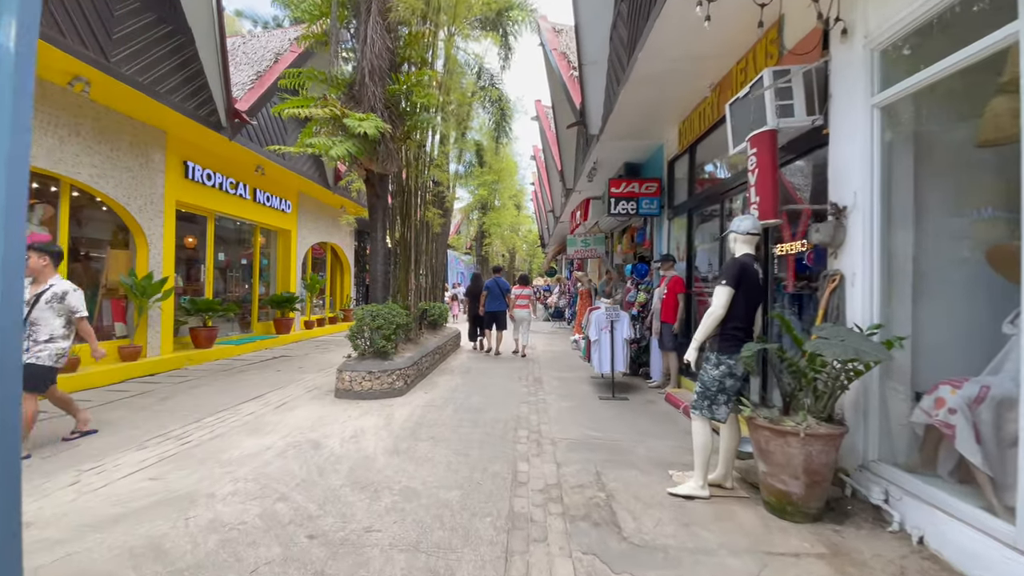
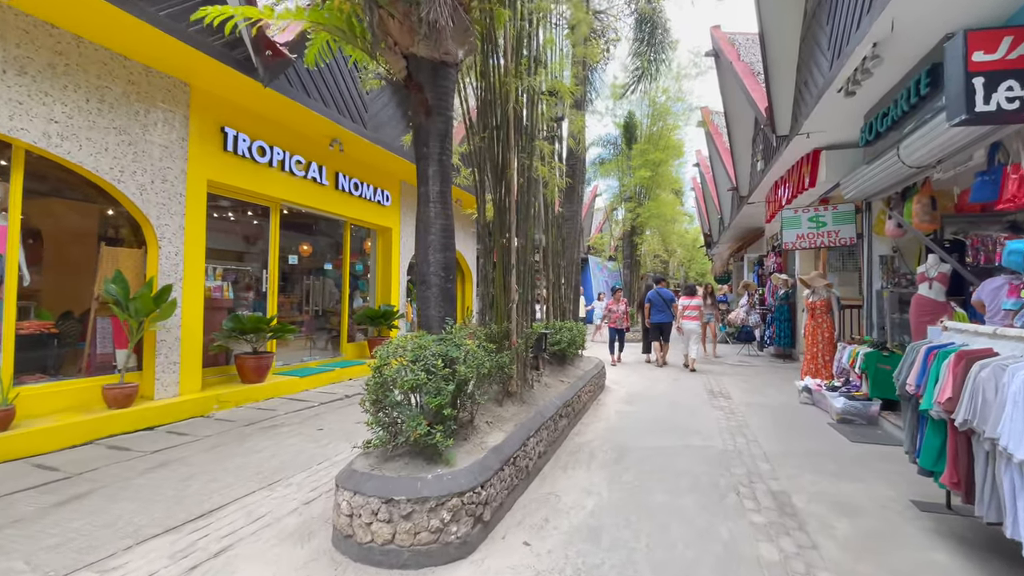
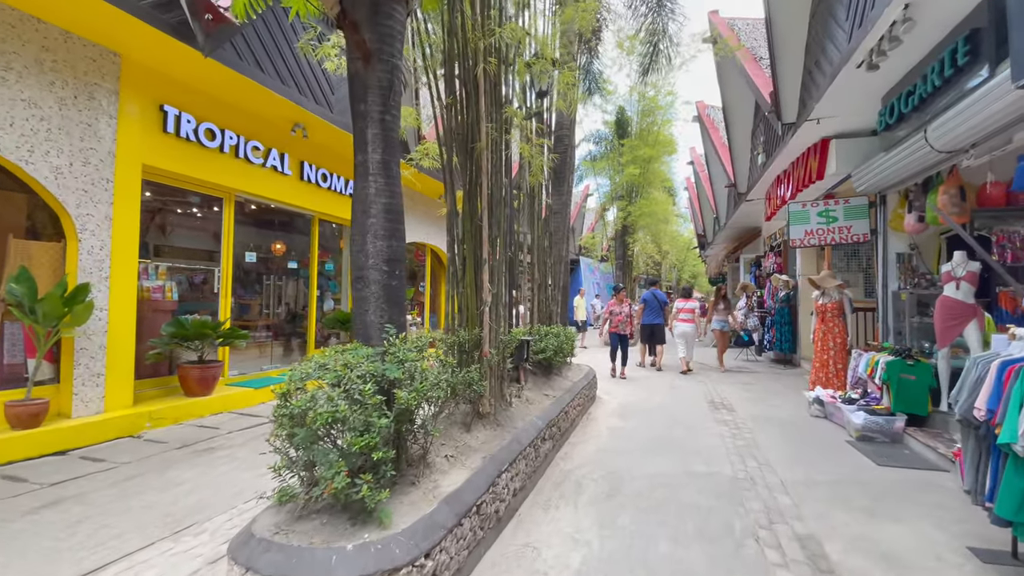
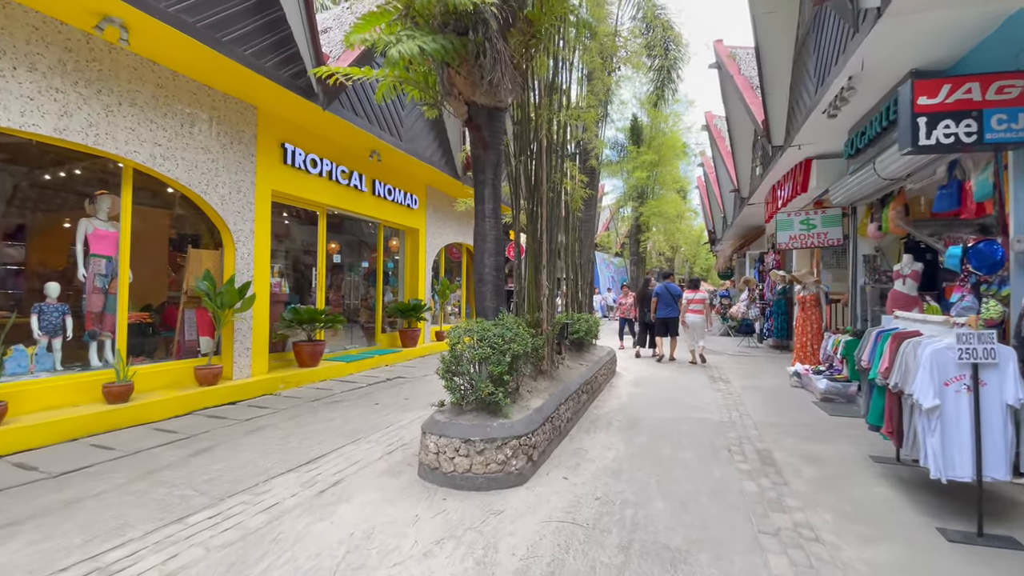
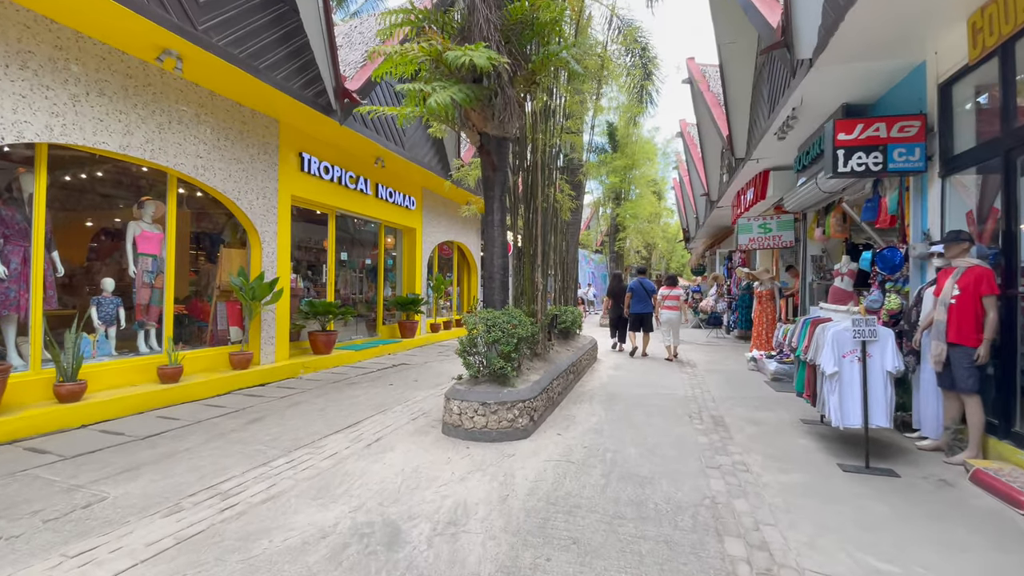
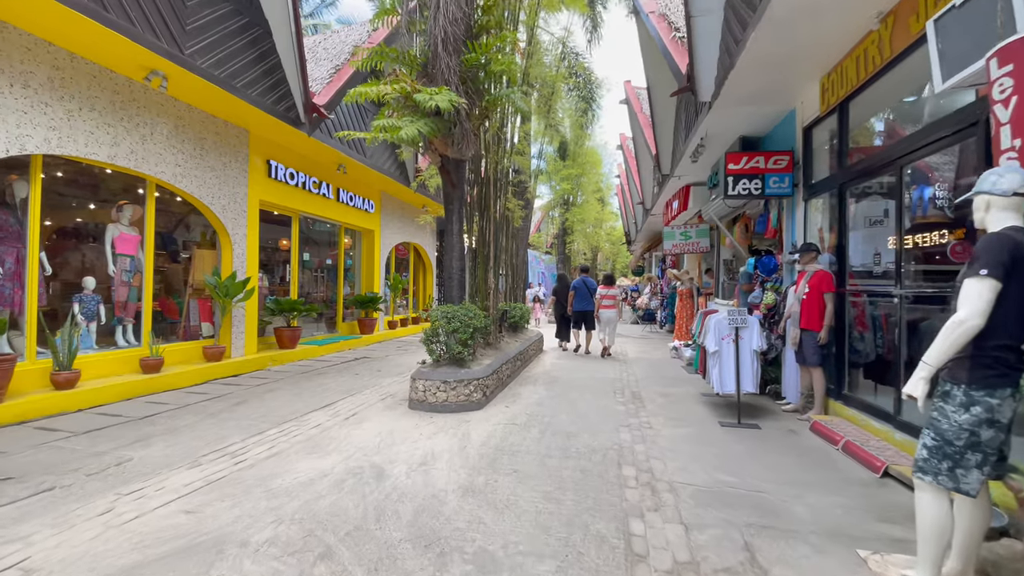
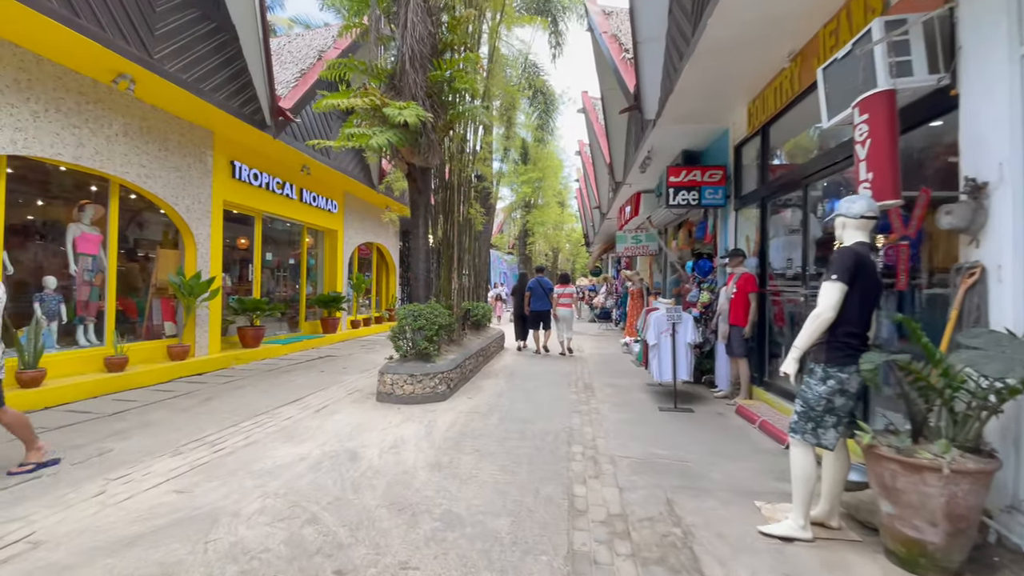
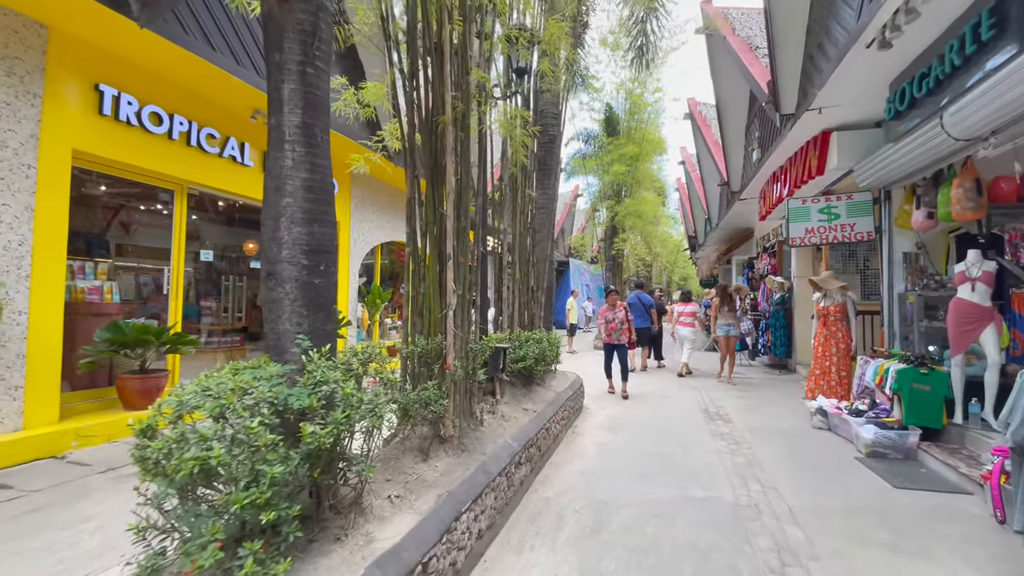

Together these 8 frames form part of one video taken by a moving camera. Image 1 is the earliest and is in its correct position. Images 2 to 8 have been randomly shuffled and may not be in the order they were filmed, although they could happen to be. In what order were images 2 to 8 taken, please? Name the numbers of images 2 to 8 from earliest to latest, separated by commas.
7, 6, 5, 4, 2, 3, 8
